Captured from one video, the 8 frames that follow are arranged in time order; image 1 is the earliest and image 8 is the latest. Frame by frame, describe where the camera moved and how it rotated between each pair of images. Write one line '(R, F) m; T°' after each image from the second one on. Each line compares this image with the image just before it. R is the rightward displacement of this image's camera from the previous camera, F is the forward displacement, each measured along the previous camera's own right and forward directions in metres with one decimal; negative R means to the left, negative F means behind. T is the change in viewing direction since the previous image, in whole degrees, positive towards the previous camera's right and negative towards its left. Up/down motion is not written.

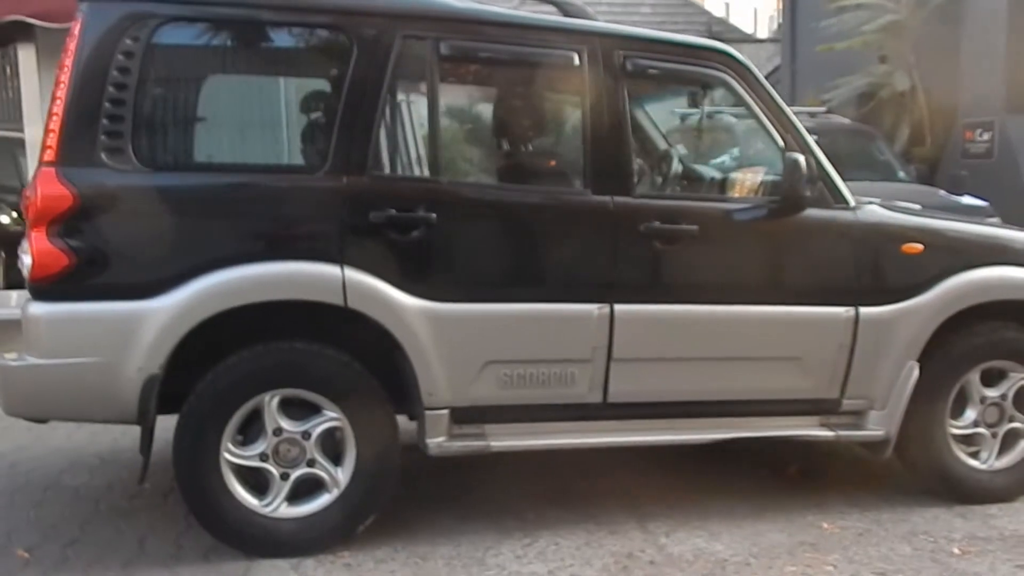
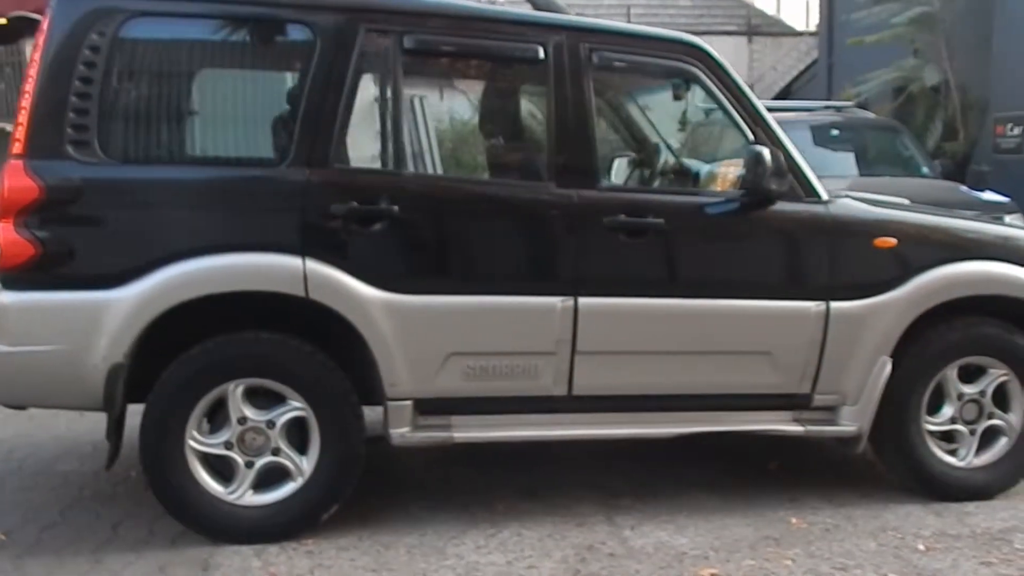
(+0.4, 0.0) m; -2°
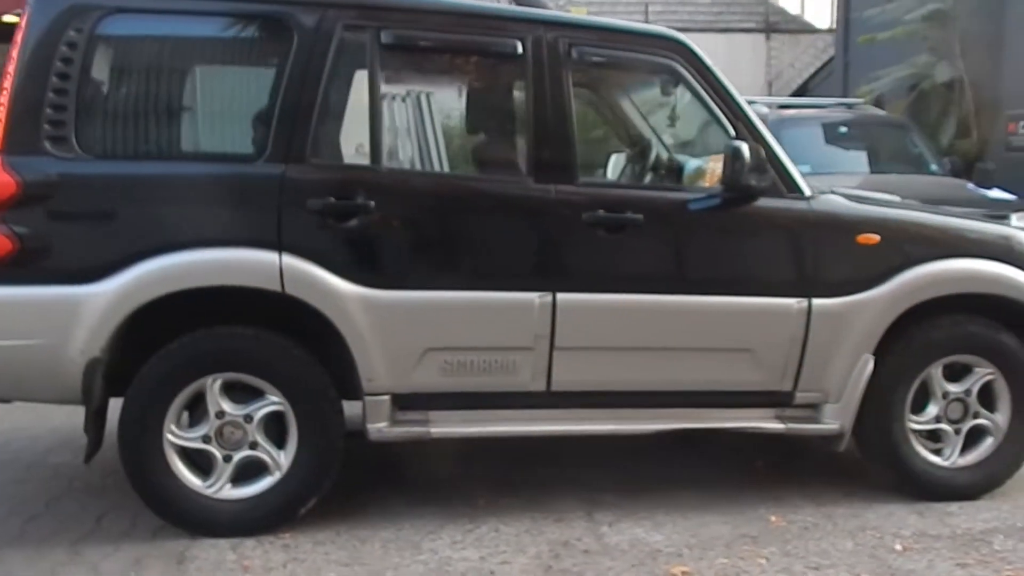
(+0.2, 0.0) m; -1°
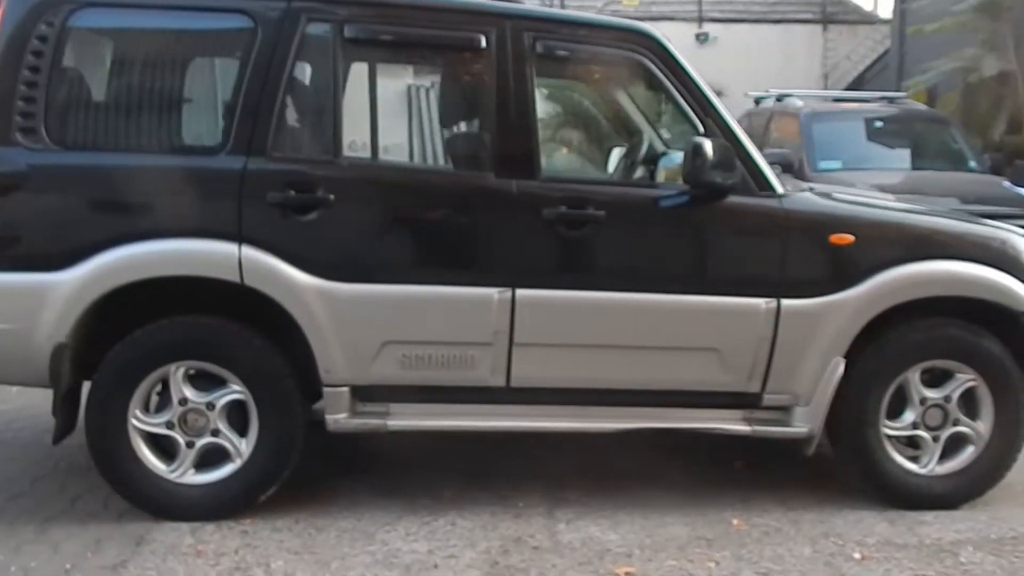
(+0.5, 0.0) m; -4°
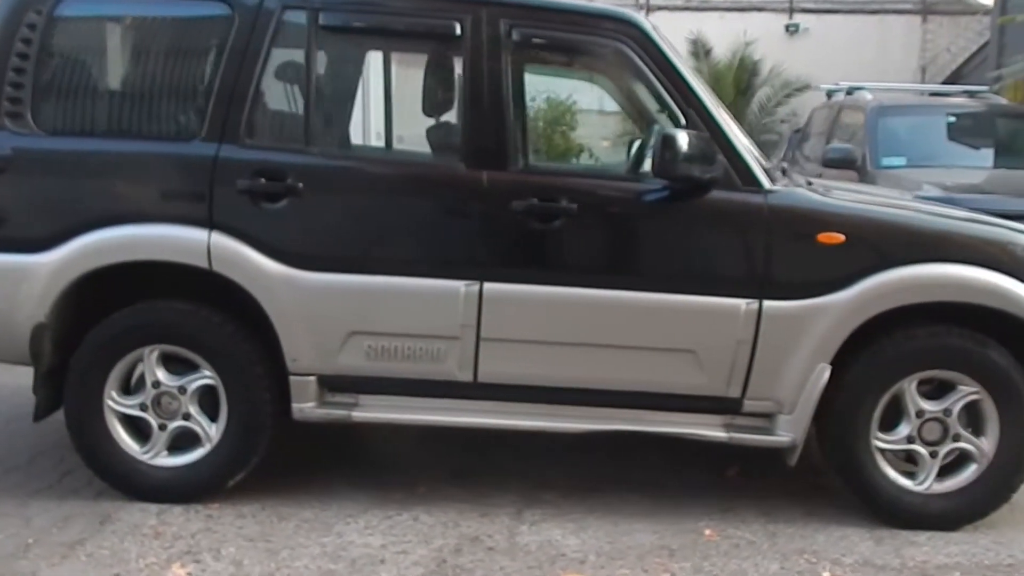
(+0.6, +0.1) m; -6°
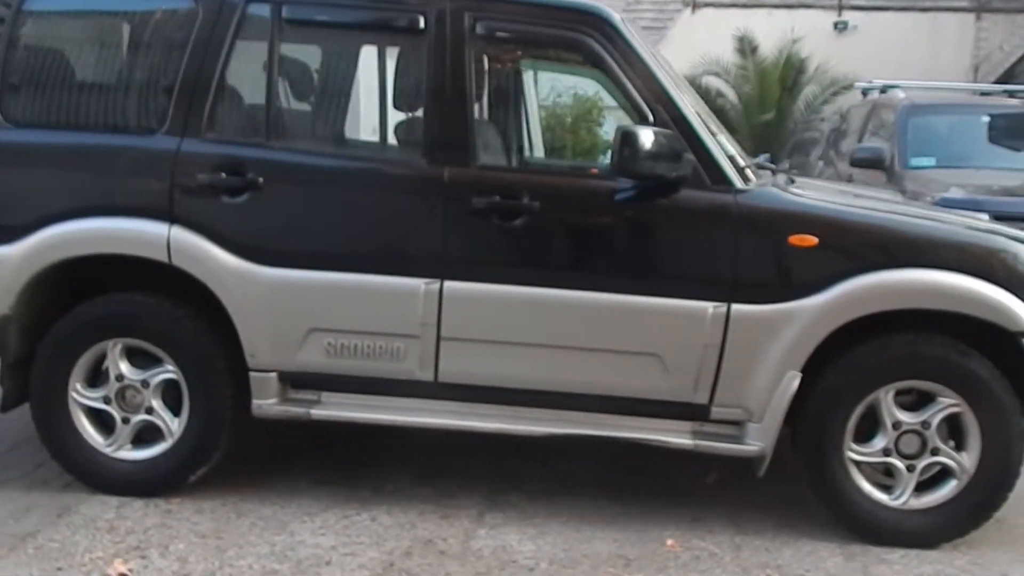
(+0.4, +0.1) m; -3°
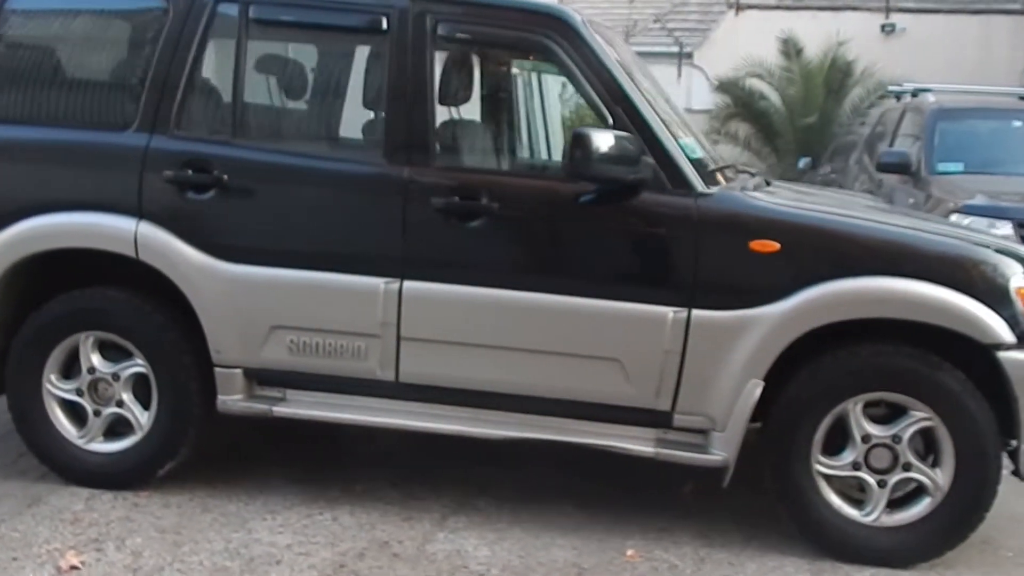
(+0.4, +0.1) m; -3°
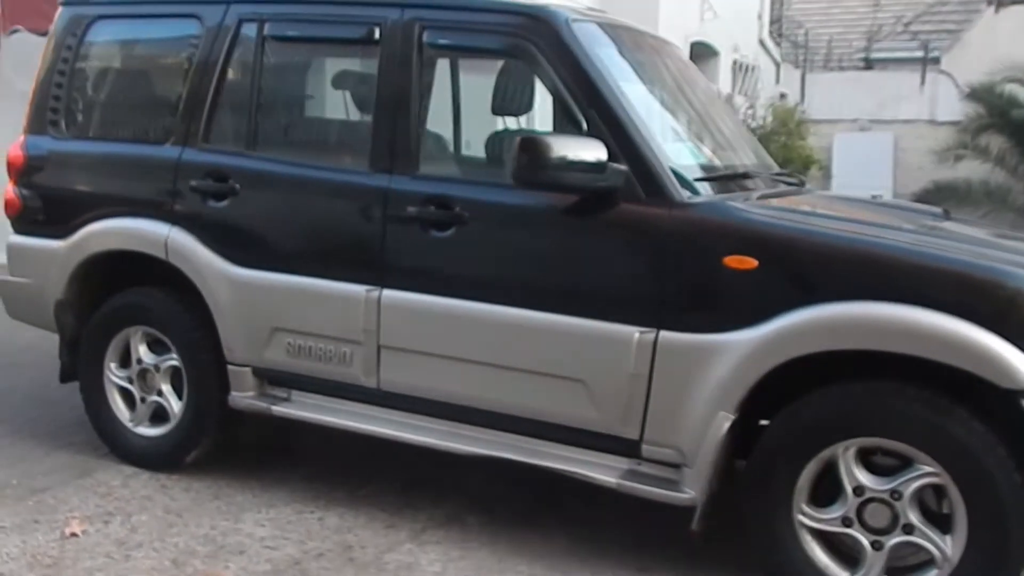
(+1.2, +0.3) m; -15°
